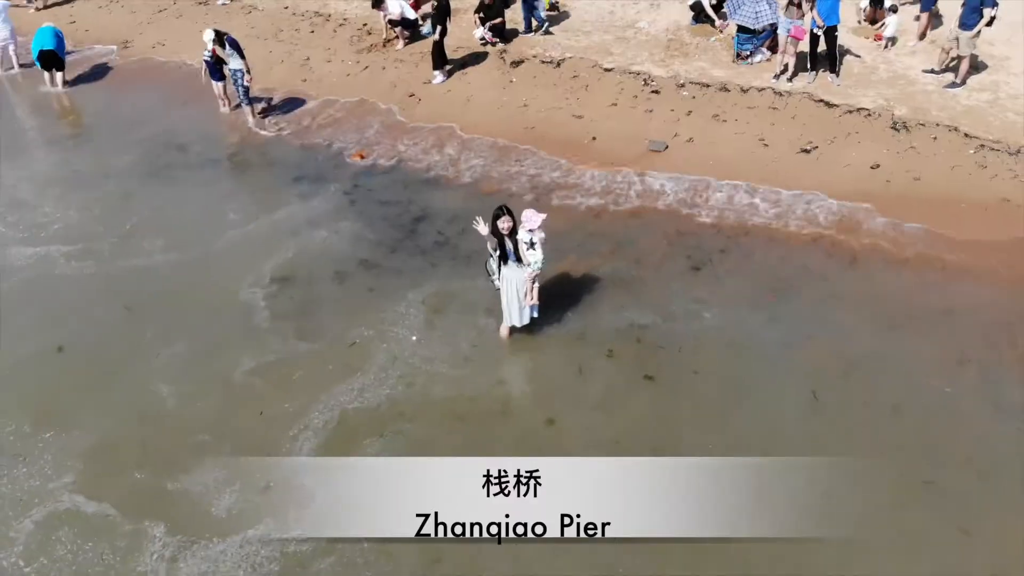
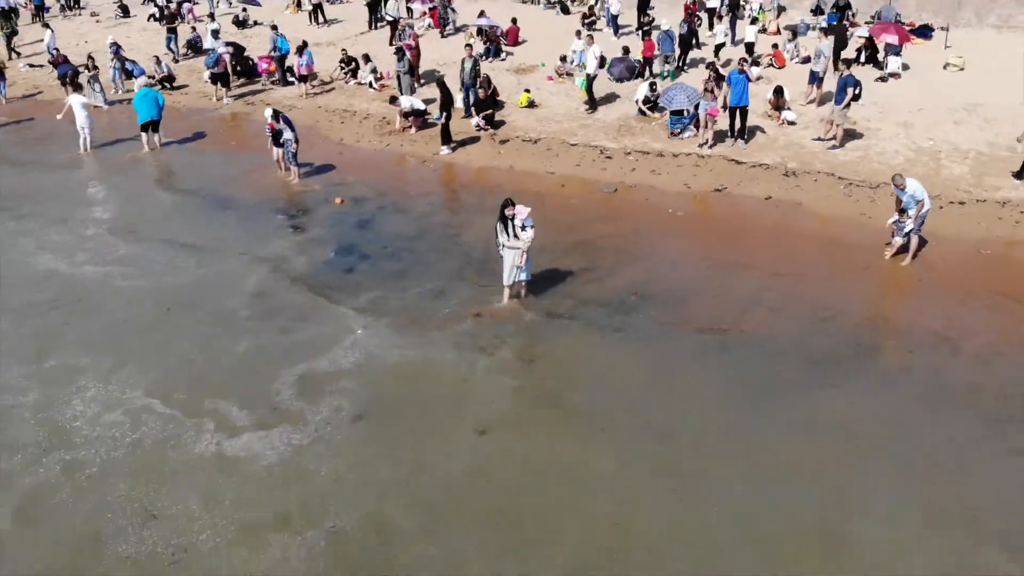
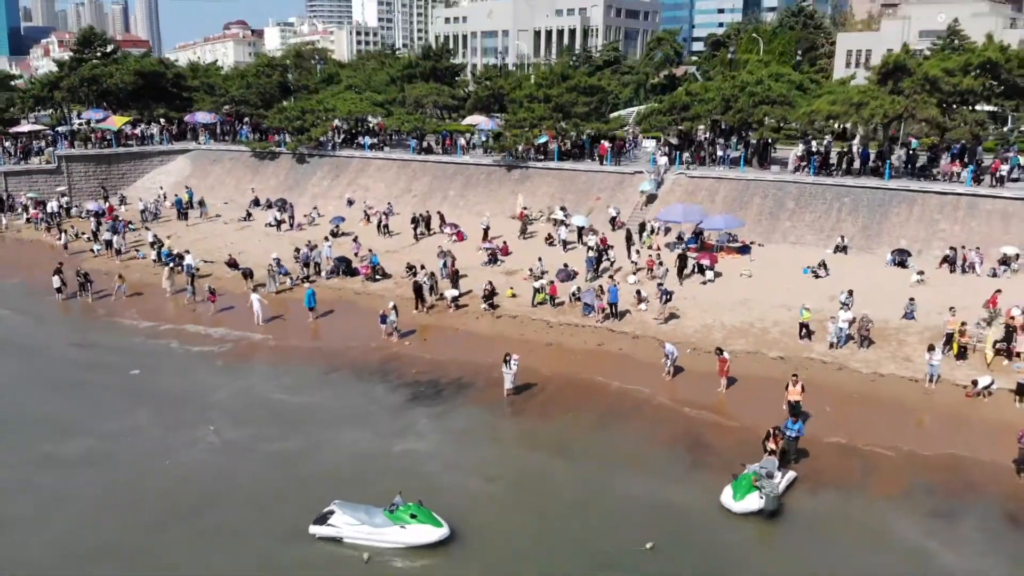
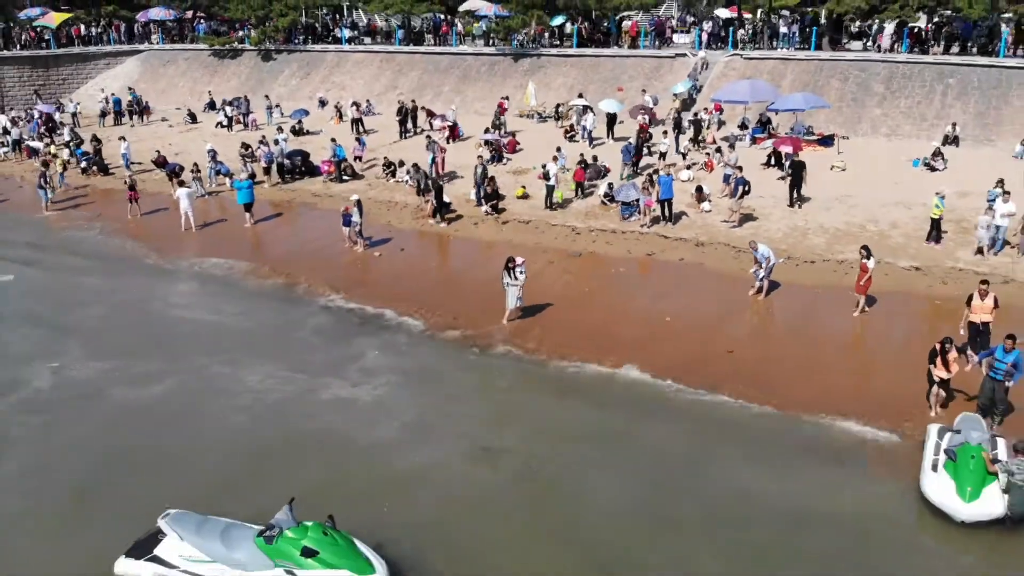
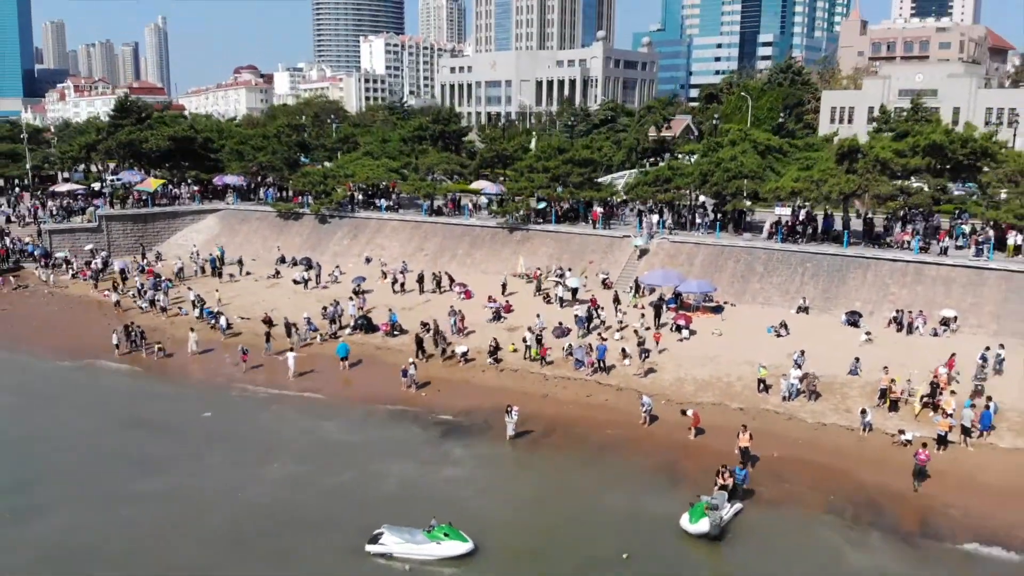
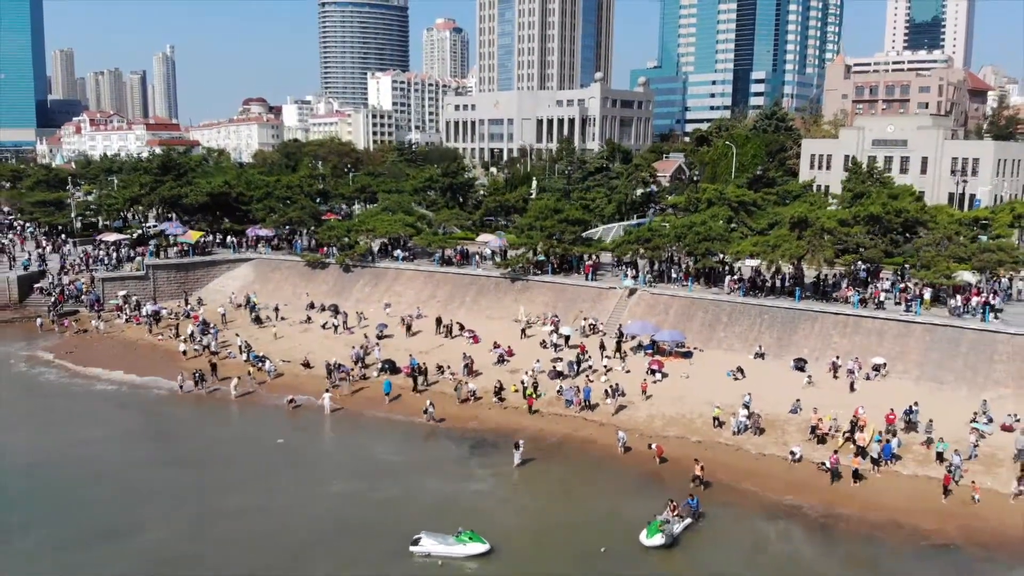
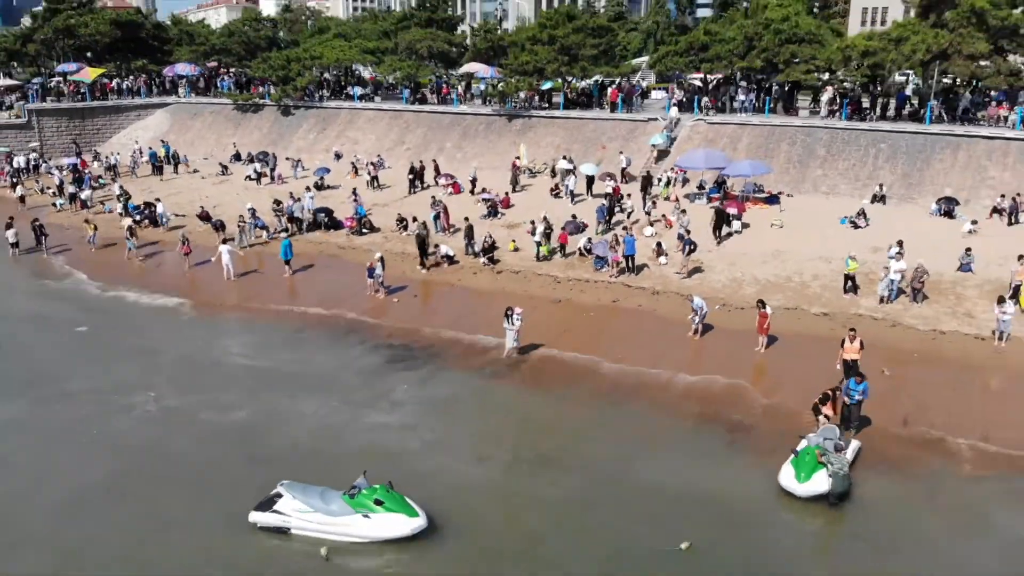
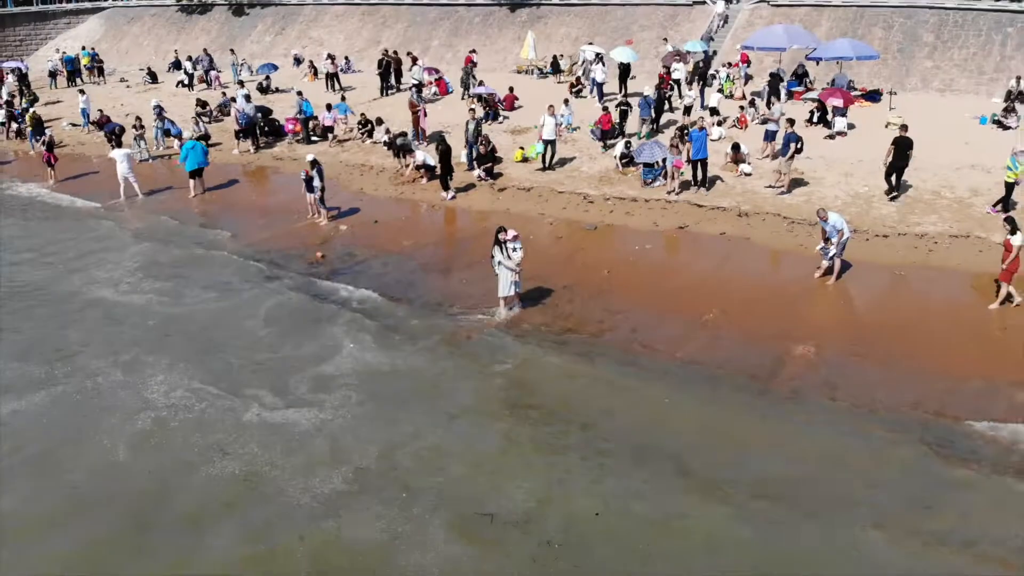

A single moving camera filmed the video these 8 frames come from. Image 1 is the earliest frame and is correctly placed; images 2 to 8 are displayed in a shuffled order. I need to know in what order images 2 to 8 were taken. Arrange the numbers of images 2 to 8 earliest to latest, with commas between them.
2, 8, 4, 7, 3, 5, 6
